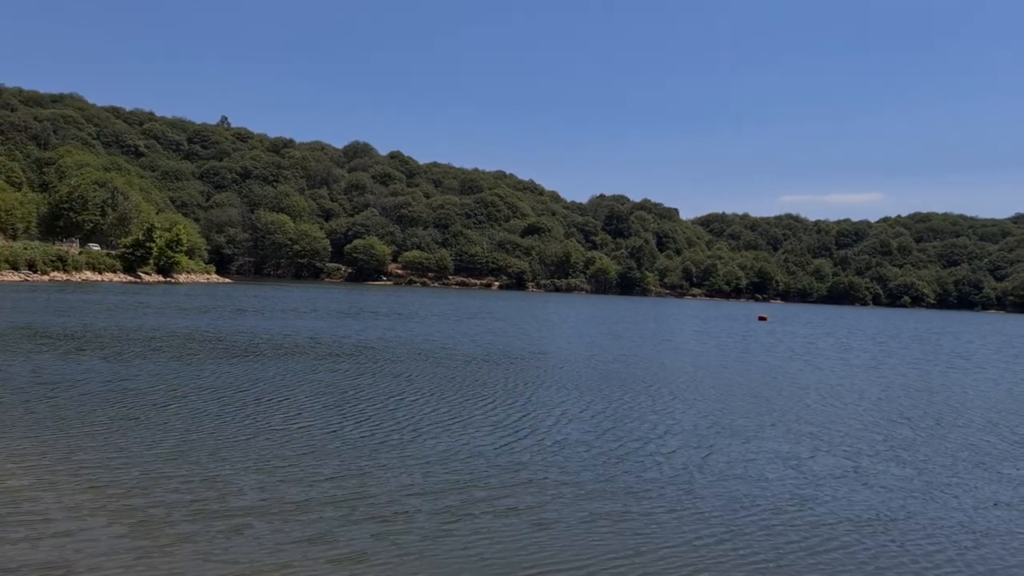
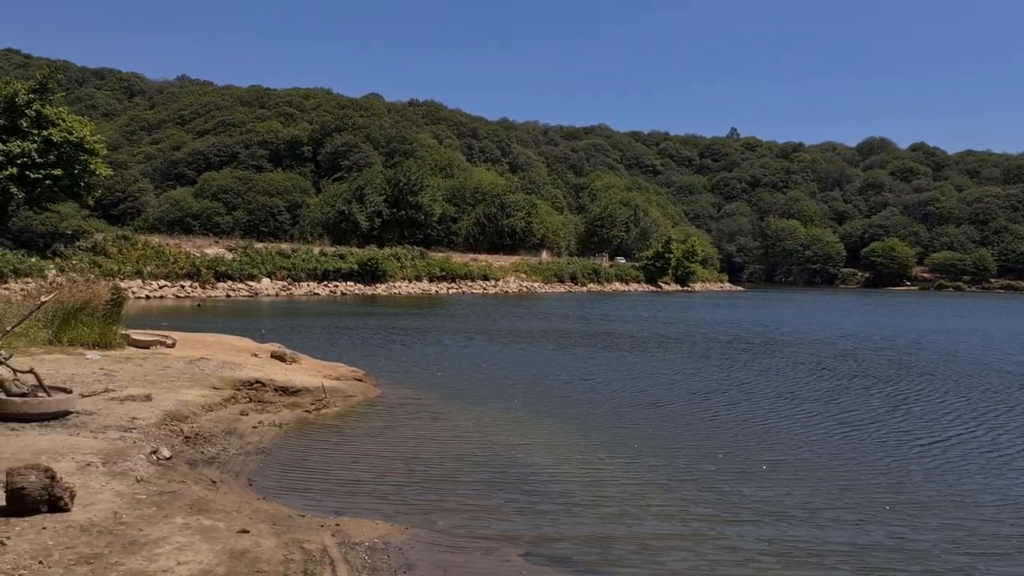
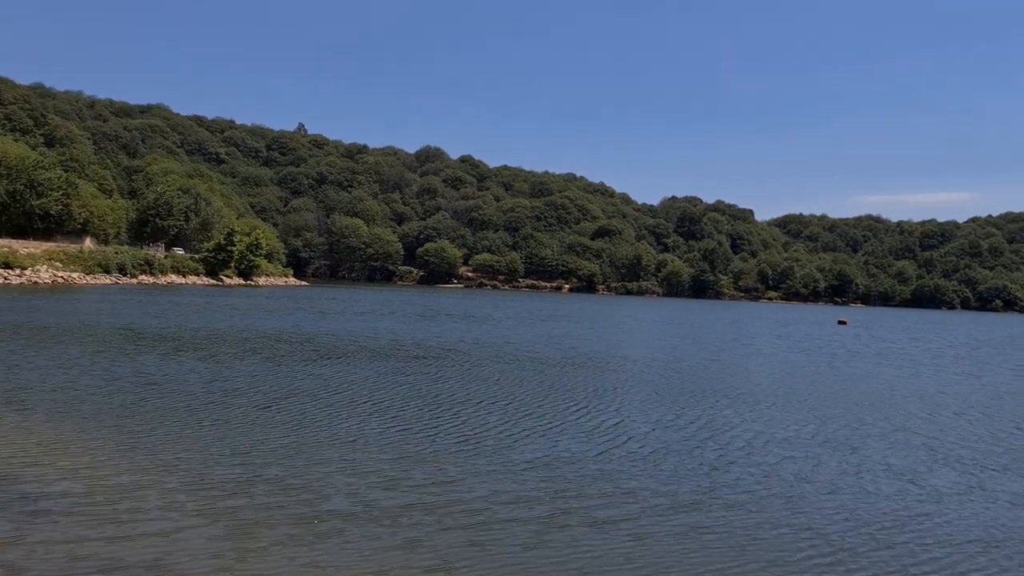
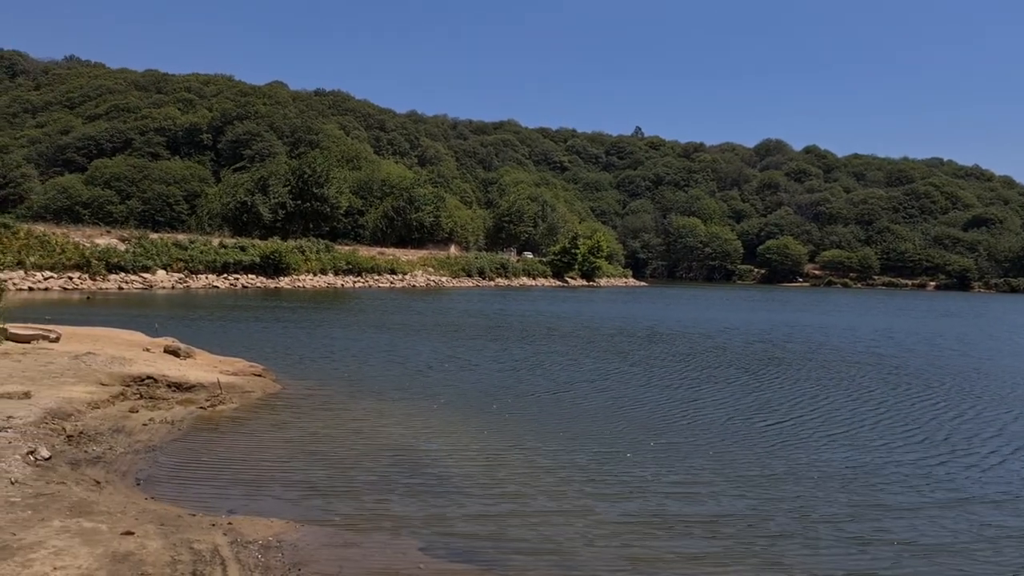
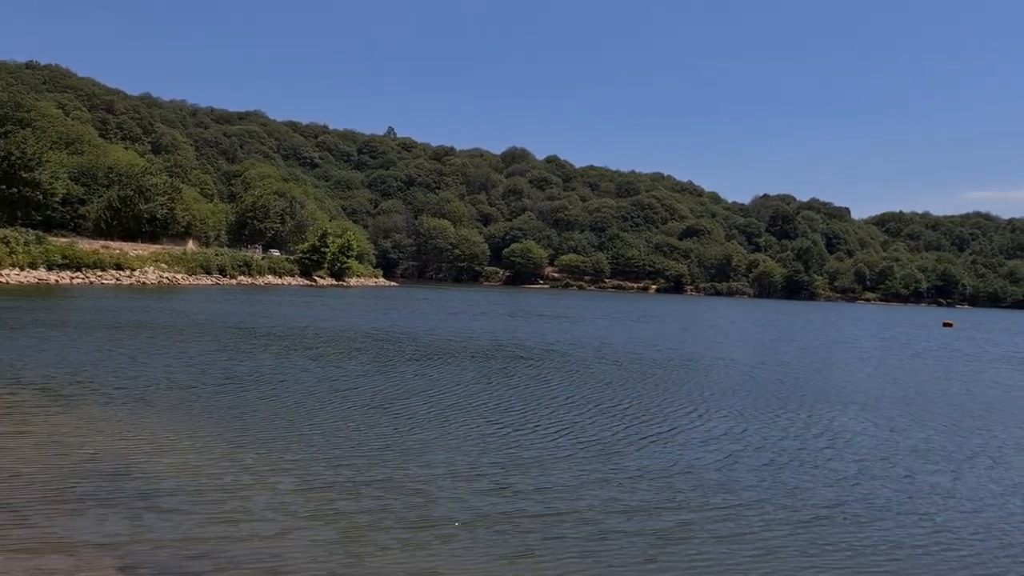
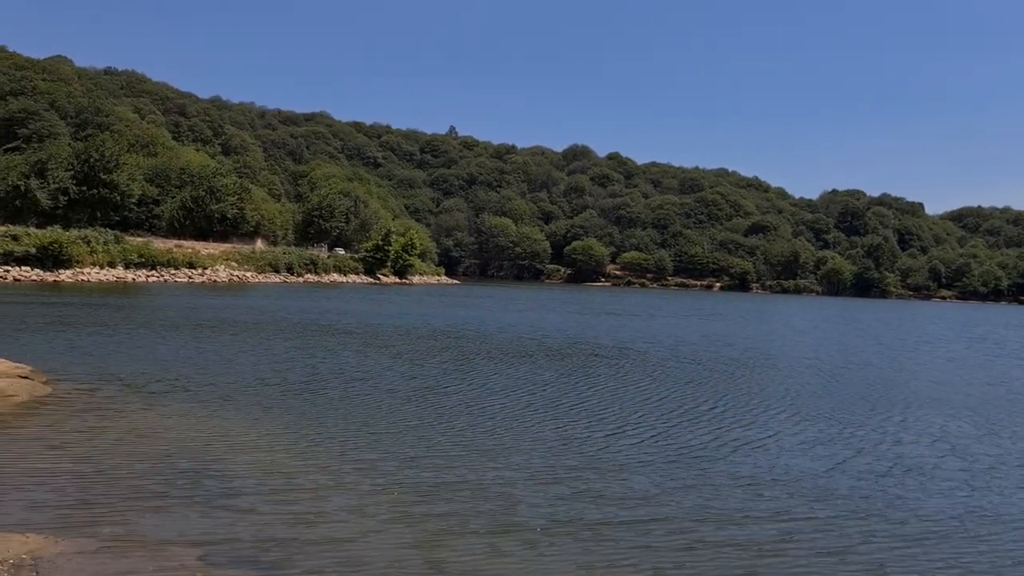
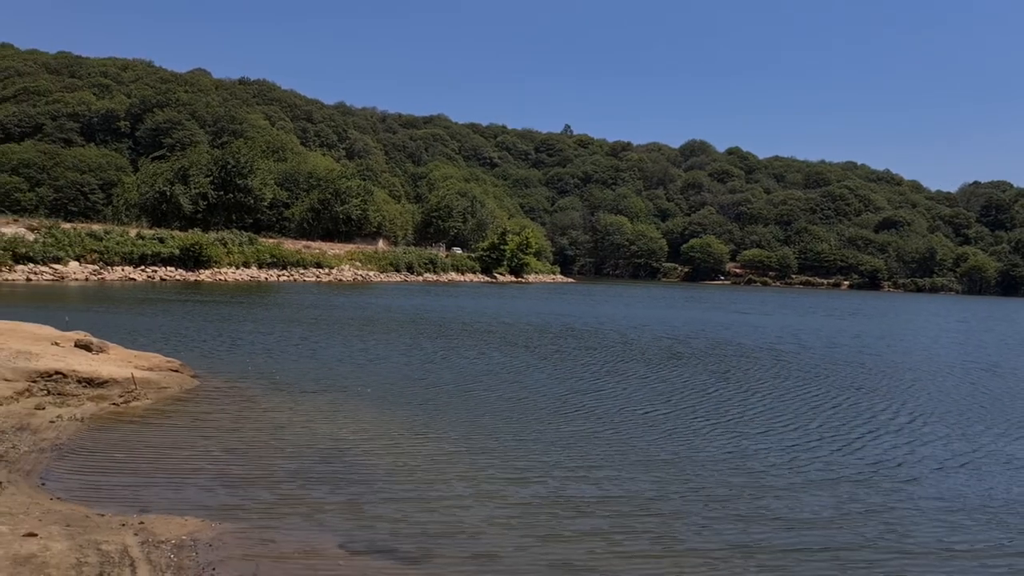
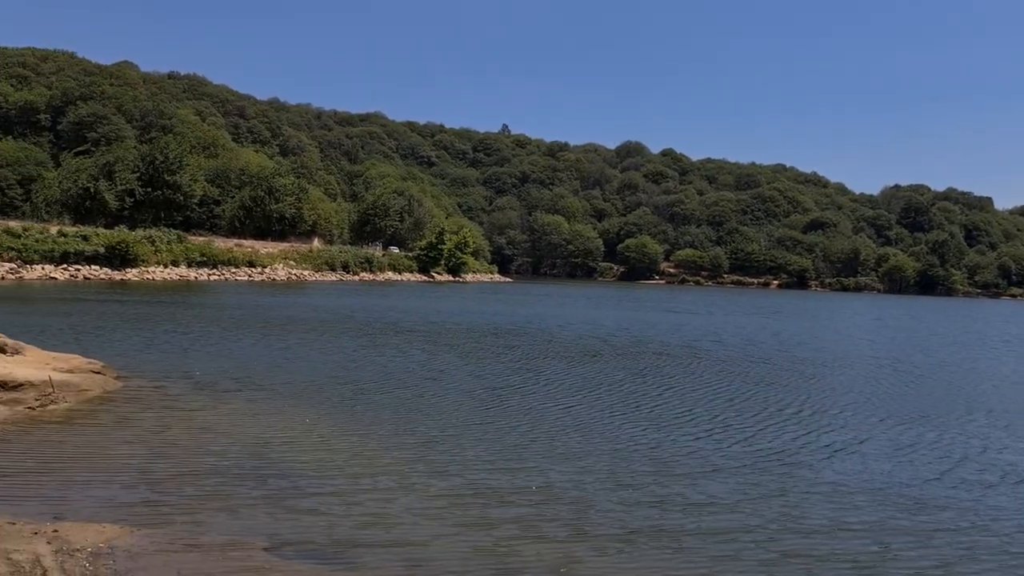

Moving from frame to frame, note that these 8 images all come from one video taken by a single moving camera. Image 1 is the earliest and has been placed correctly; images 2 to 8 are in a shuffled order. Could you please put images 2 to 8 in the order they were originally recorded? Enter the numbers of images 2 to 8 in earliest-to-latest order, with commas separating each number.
3, 5, 6, 8, 7, 4, 2
